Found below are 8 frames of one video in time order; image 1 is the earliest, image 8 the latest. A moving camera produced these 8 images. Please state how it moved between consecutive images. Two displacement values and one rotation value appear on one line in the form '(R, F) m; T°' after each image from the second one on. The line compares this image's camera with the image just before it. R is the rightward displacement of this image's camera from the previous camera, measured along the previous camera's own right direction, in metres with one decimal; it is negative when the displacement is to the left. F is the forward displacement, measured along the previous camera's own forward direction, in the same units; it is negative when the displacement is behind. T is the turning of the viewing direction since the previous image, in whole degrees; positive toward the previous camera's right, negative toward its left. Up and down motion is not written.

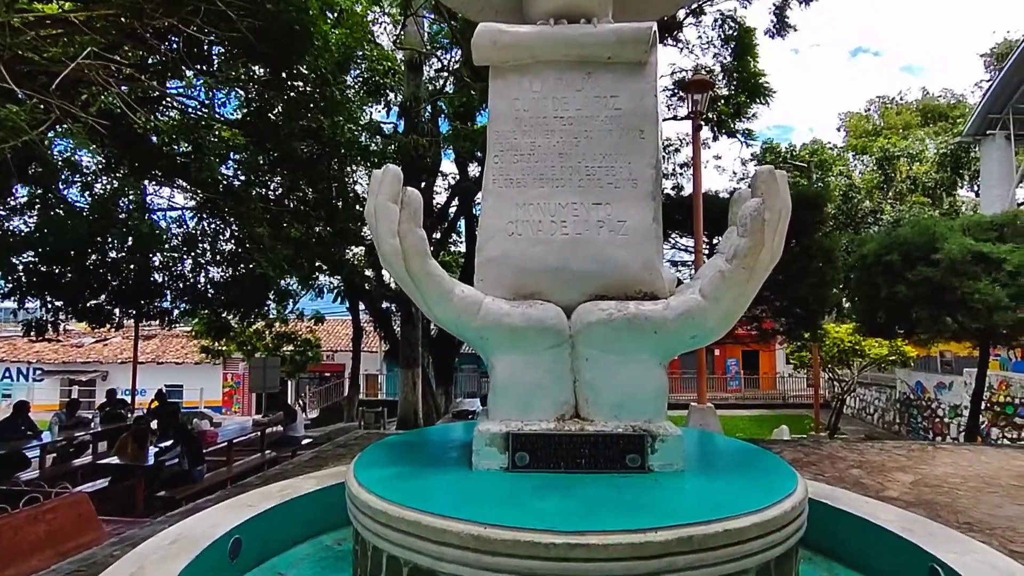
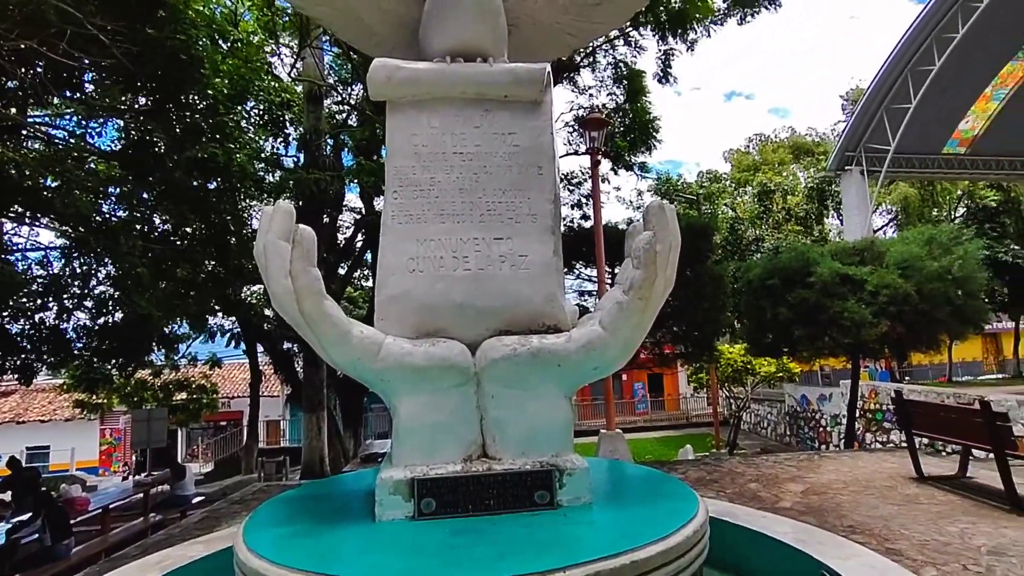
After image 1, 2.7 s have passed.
(0.0, 0.0) m; +9°
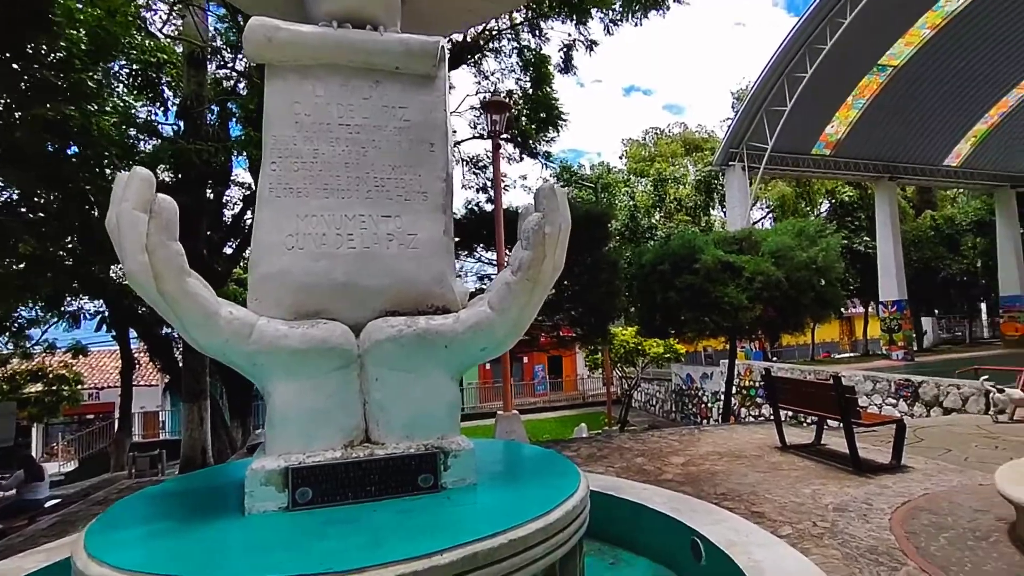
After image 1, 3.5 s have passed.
(+0.1, 0.0) m; +10°
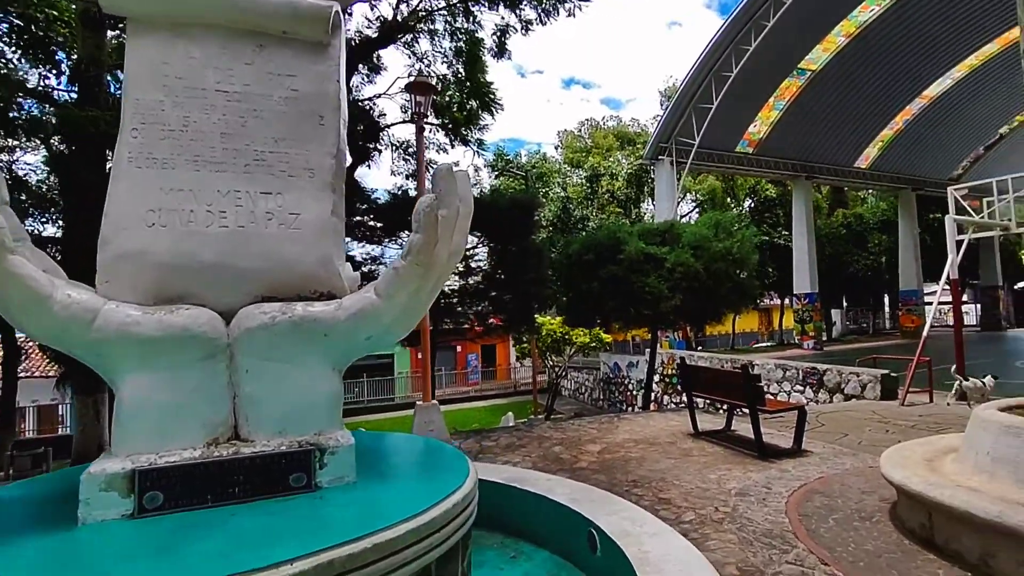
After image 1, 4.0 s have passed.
(+0.2, +0.1) m; +6°
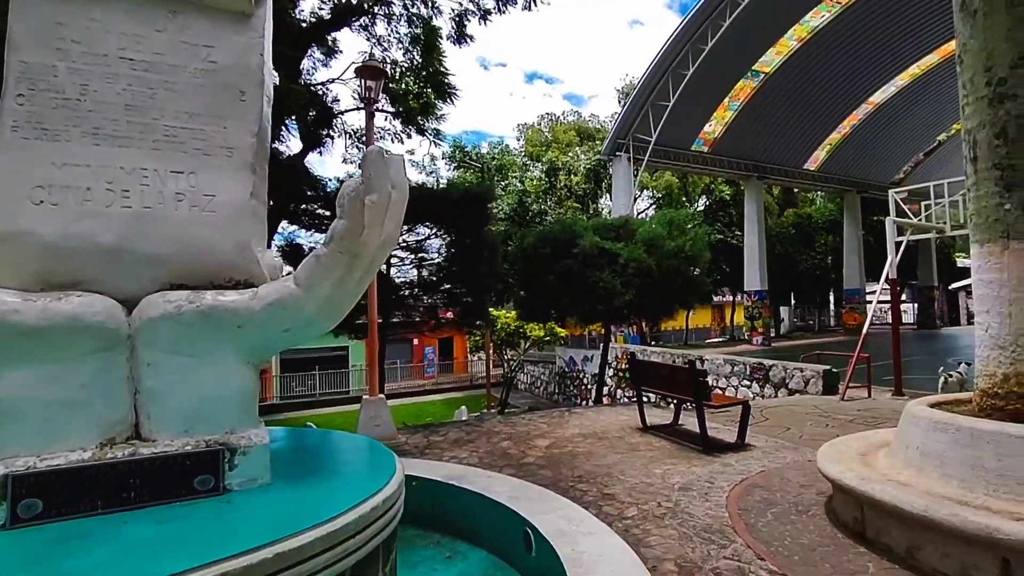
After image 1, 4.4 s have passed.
(+0.1, +0.1) m; +4°
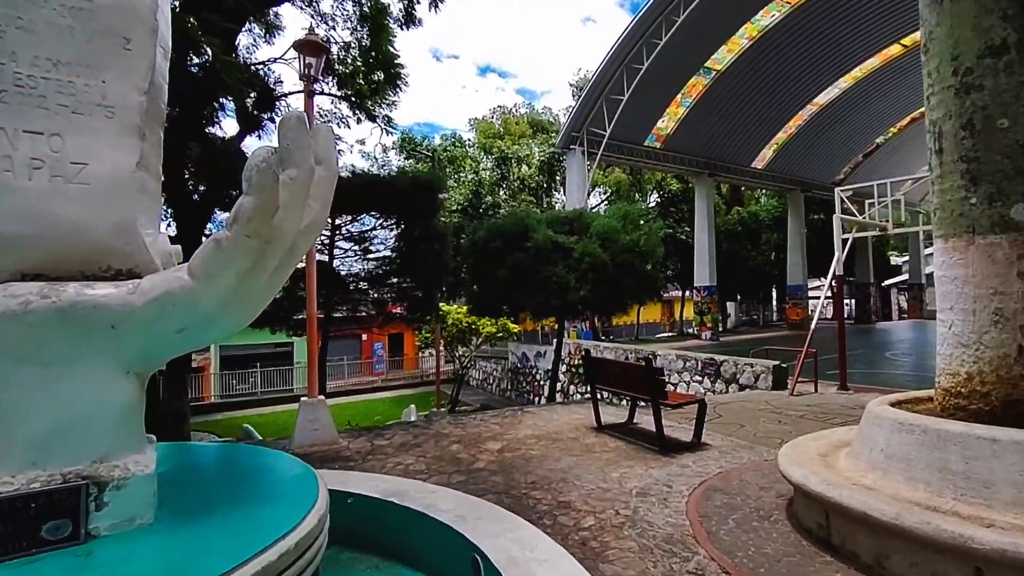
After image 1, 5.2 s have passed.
(0.0, +0.4) m; +5°
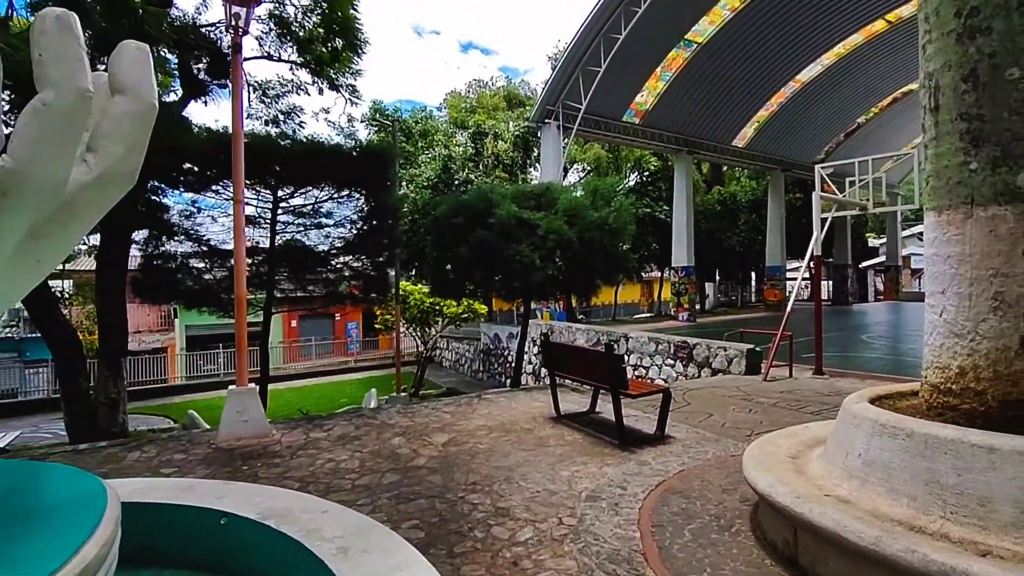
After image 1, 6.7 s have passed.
(+0.4, +0.6) m; +2°
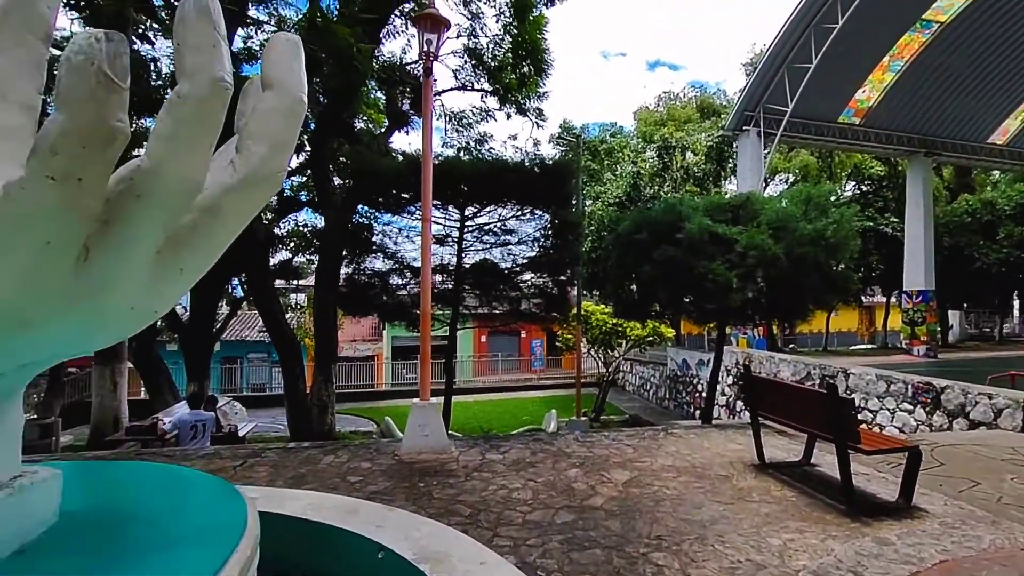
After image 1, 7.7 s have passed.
(0.0, +0.5) m; -18°
